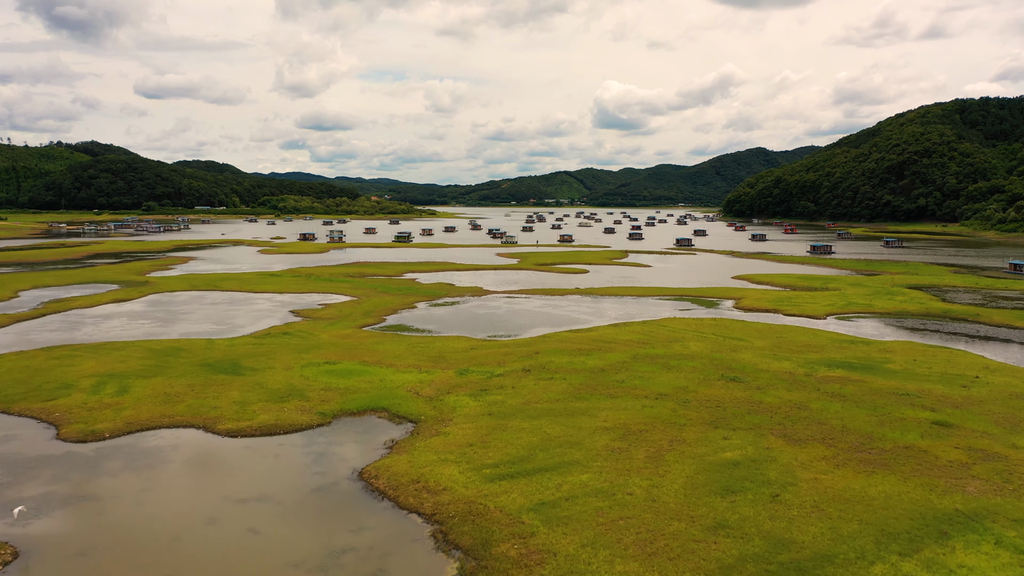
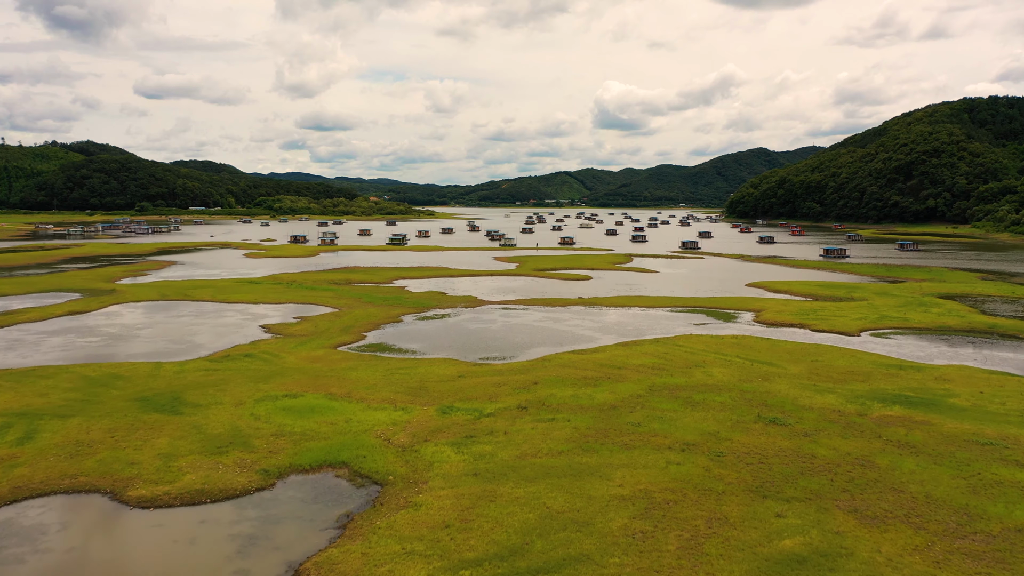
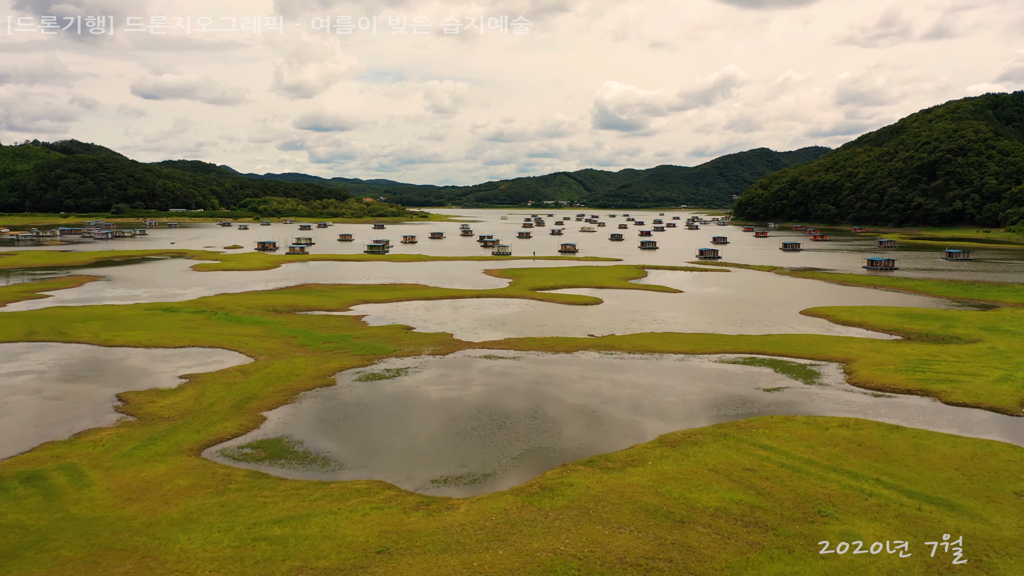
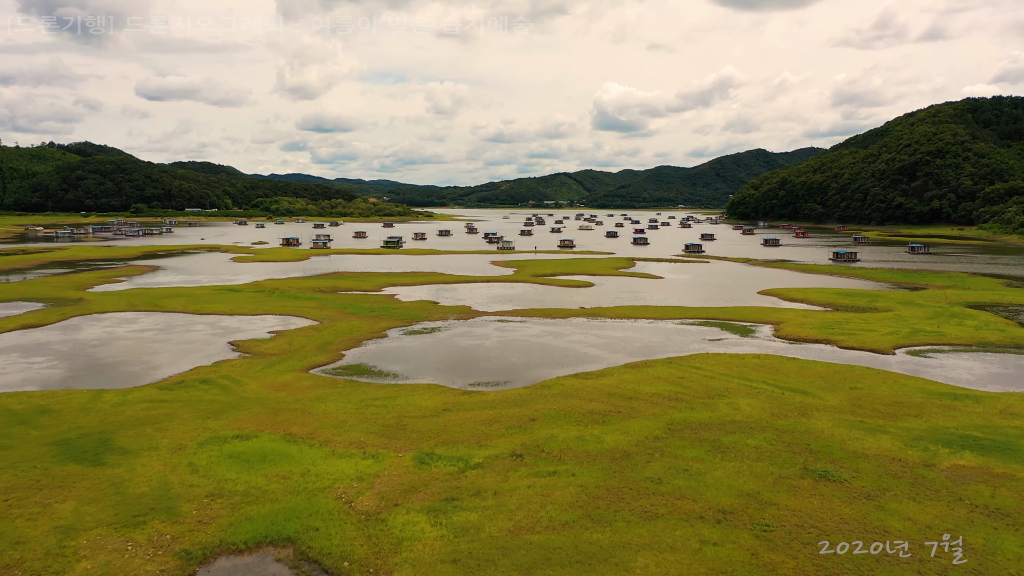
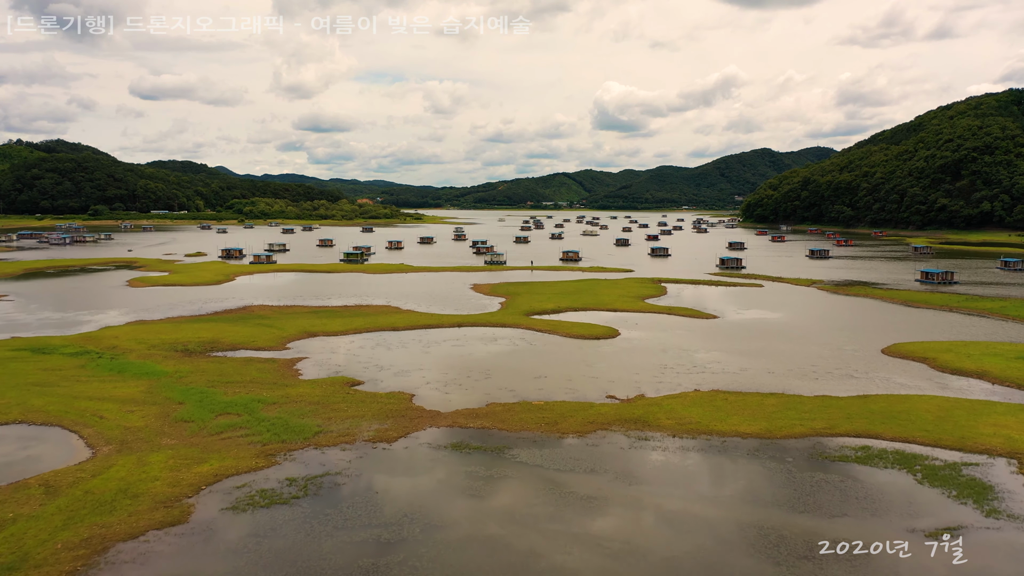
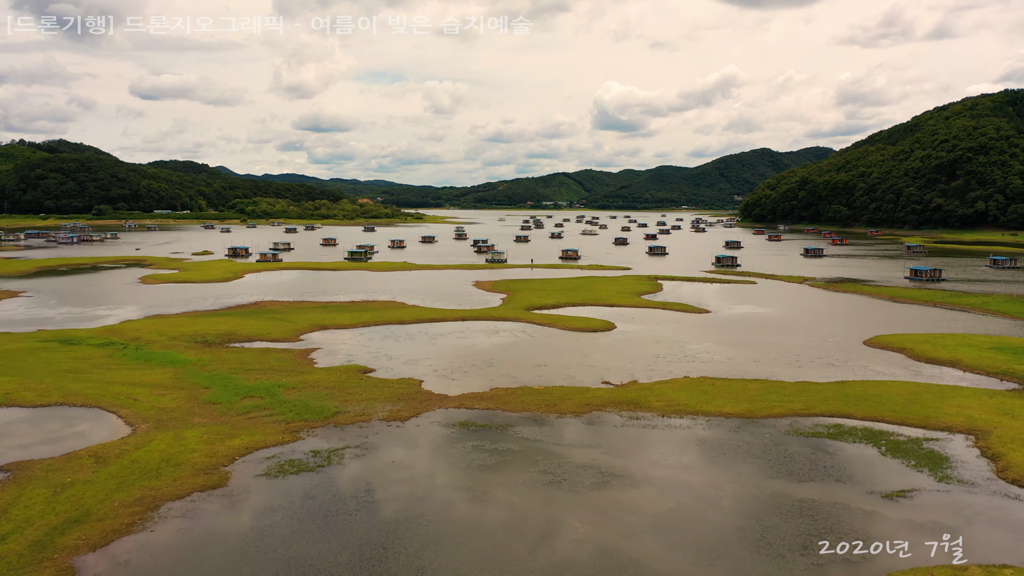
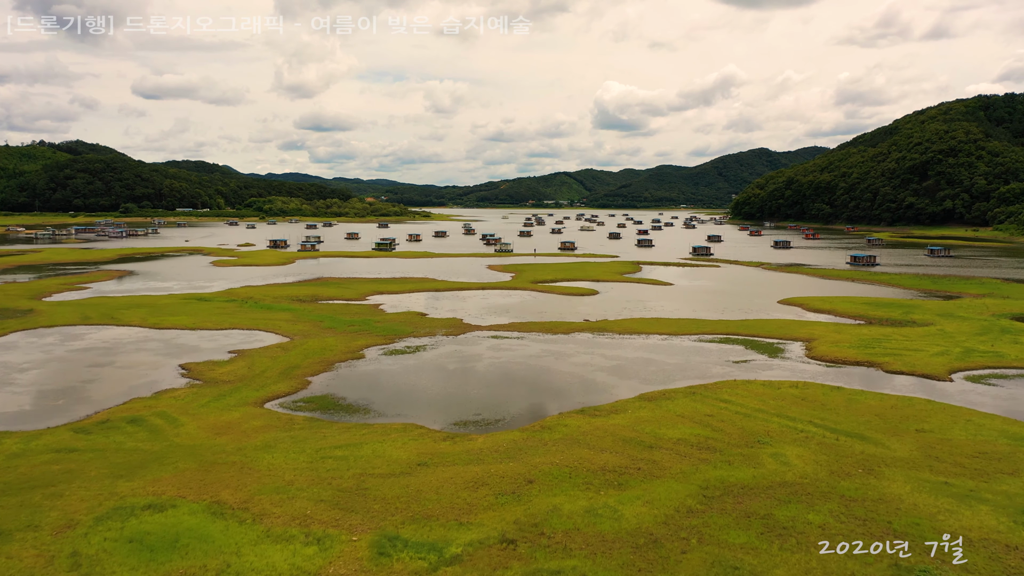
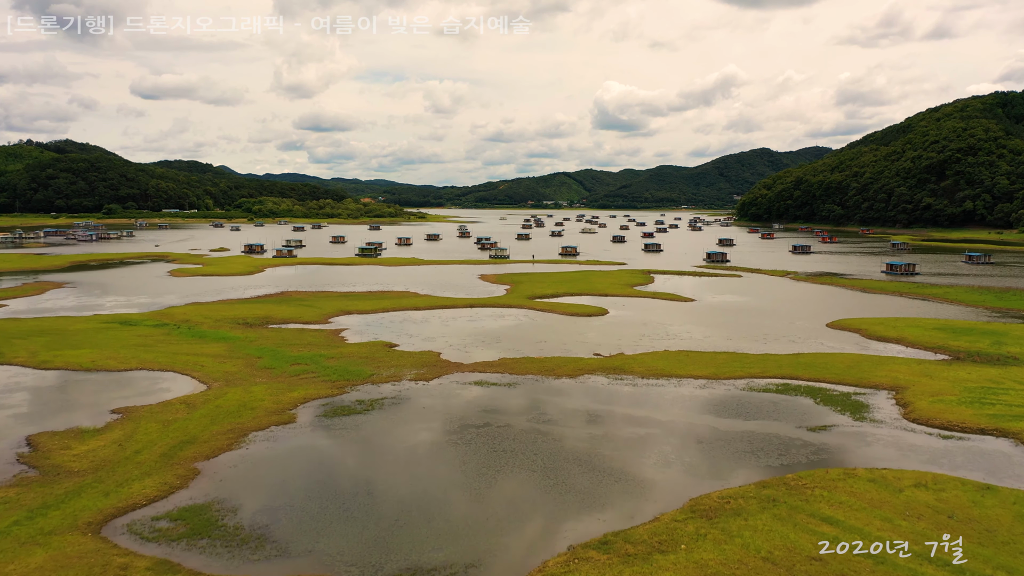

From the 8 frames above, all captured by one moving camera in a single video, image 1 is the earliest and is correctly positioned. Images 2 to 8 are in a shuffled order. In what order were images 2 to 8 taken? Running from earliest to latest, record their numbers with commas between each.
2, 4, 7, 3, 8, 6, 5
